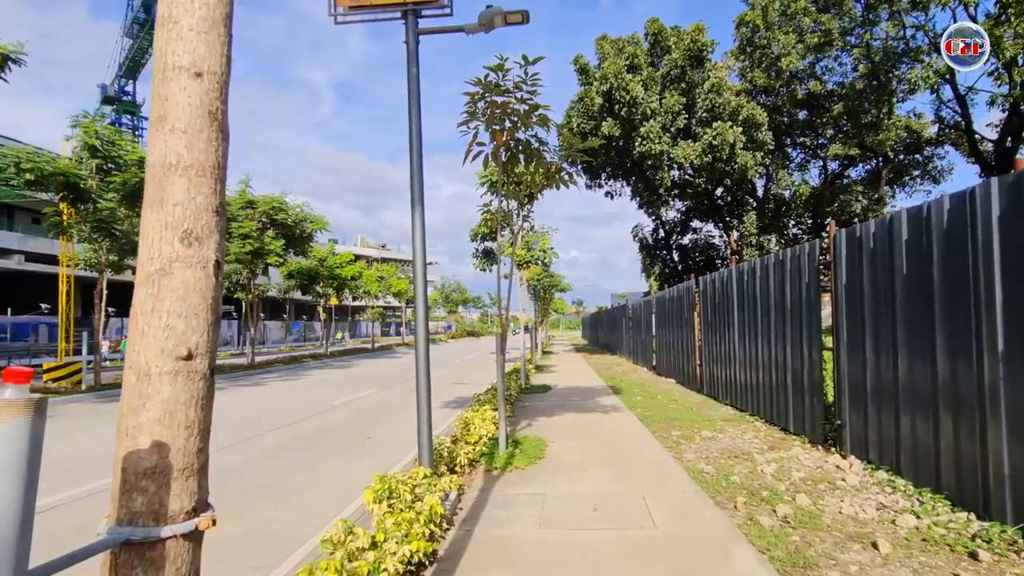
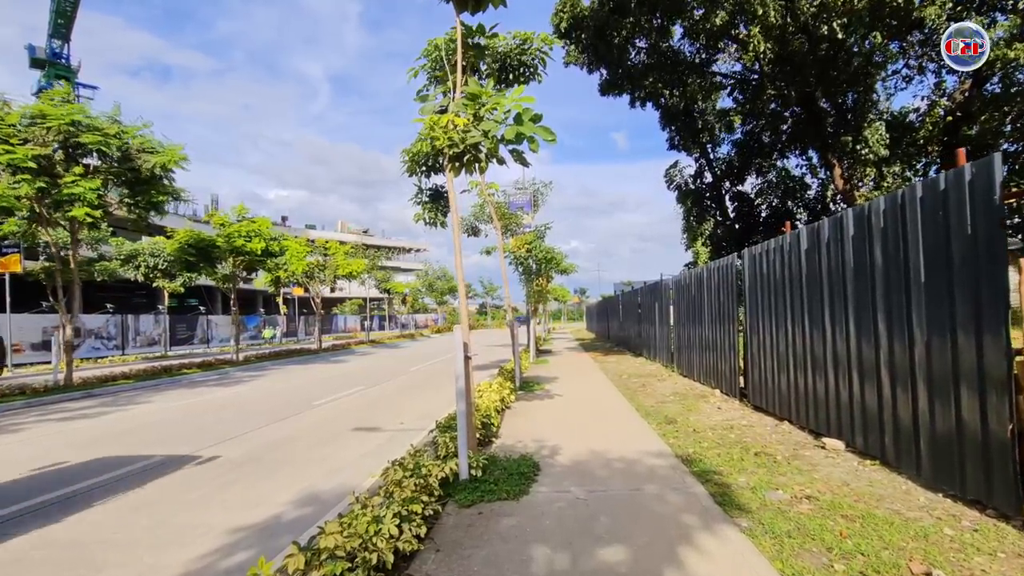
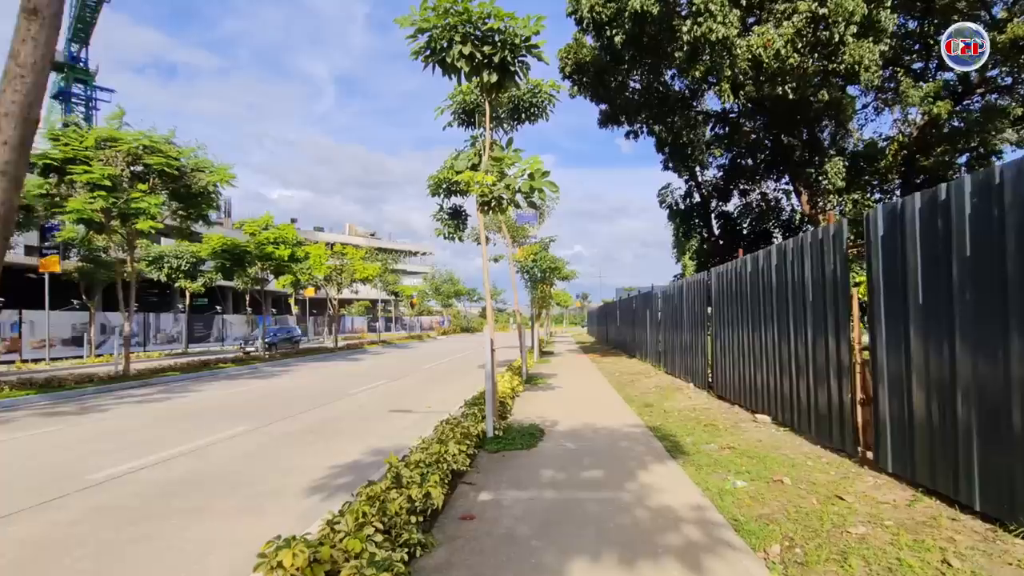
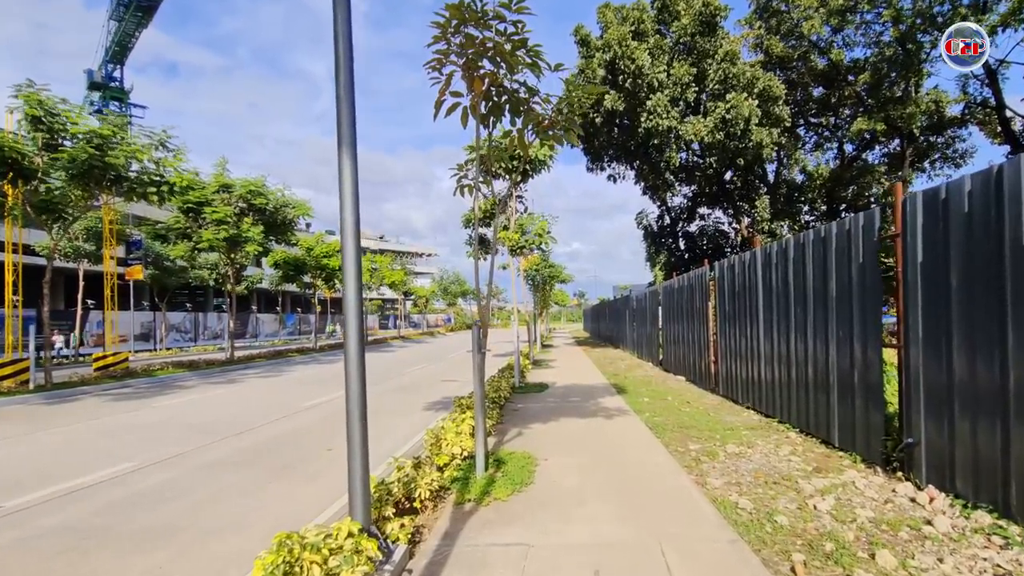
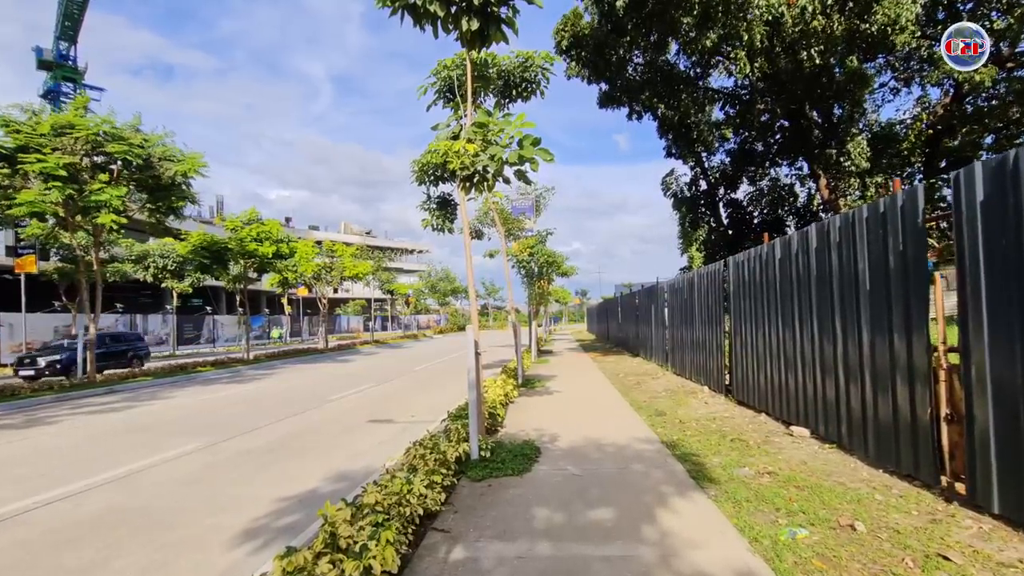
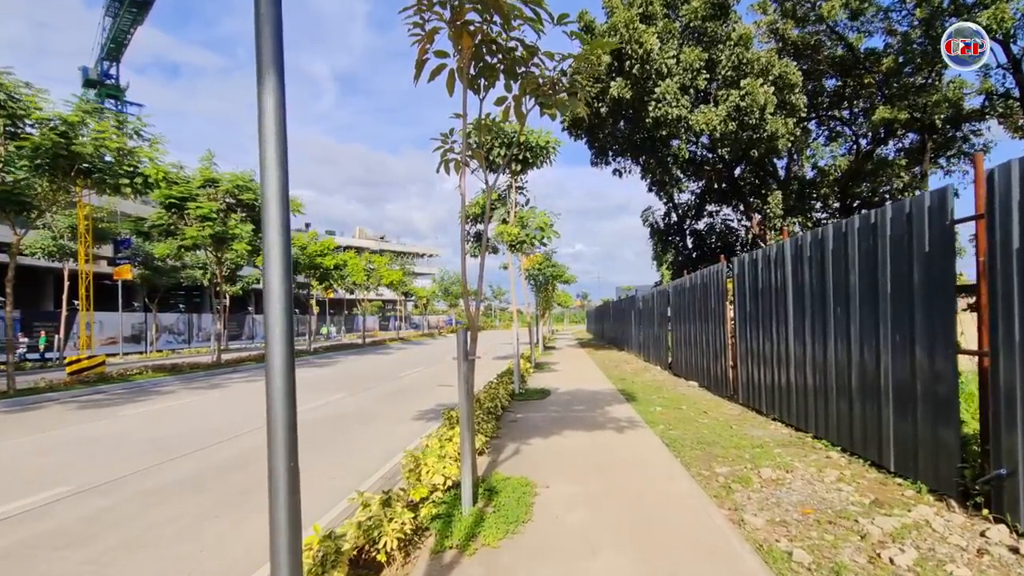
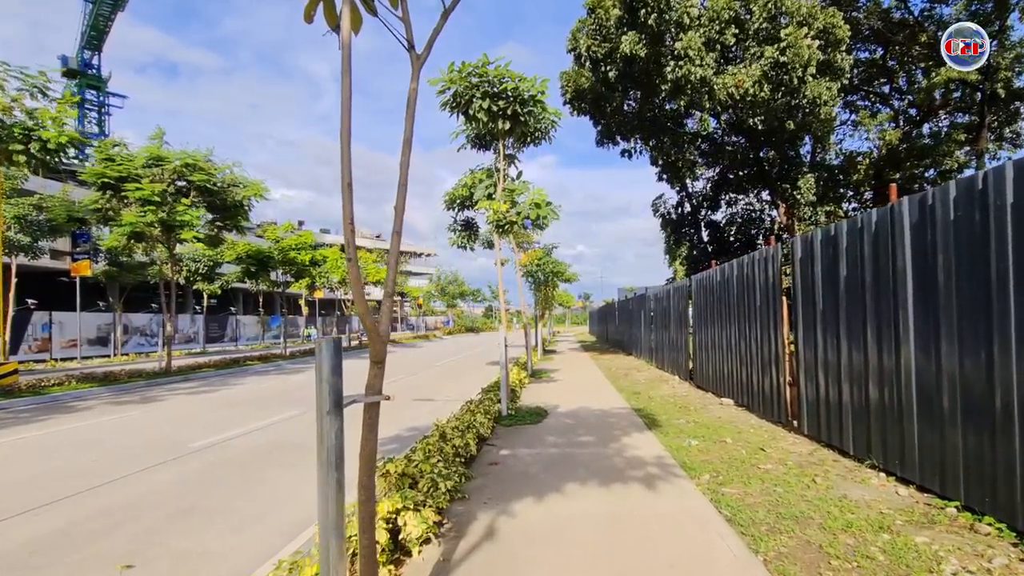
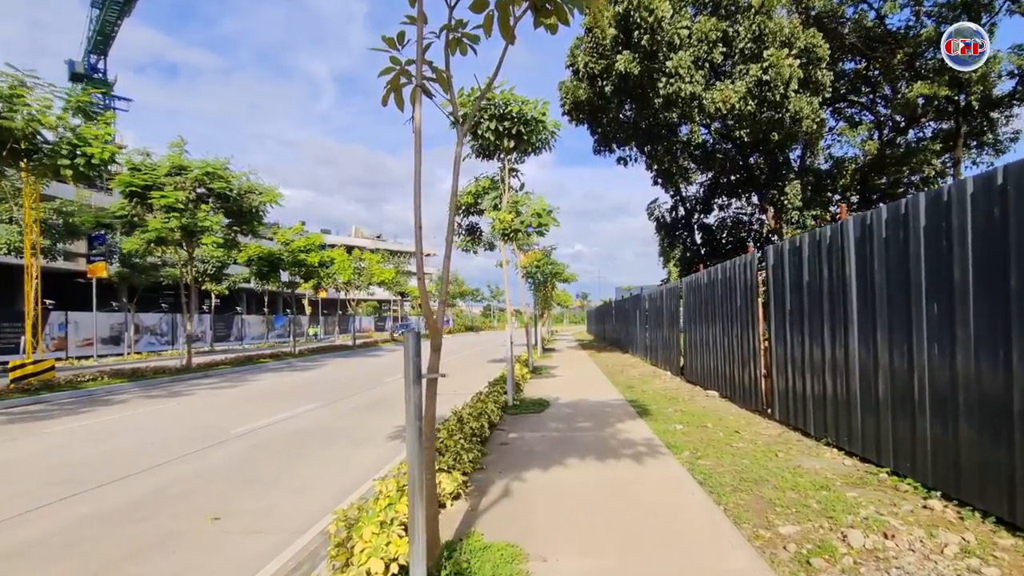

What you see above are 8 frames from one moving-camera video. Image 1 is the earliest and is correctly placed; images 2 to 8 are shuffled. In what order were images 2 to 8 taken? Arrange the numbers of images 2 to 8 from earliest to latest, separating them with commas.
4, 6, 8, 7, 3, 5, 2
